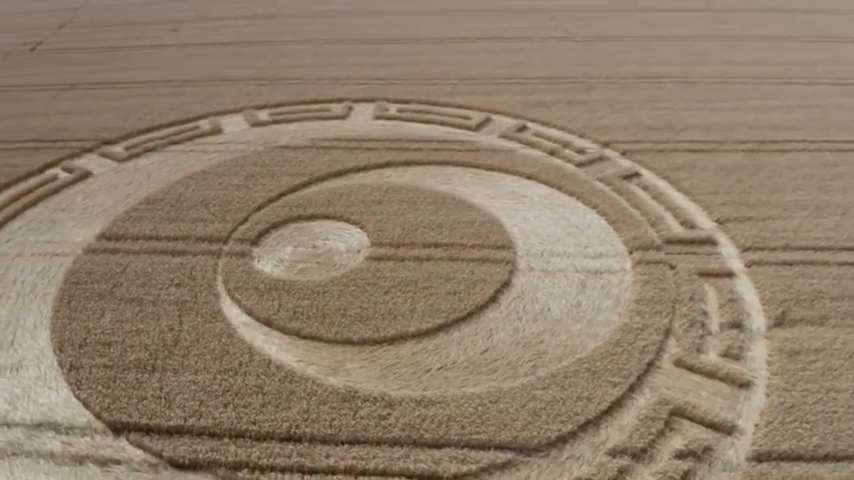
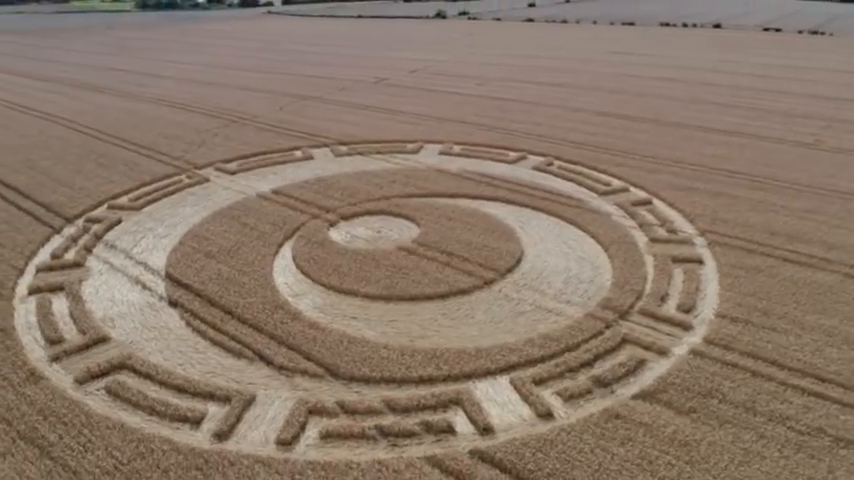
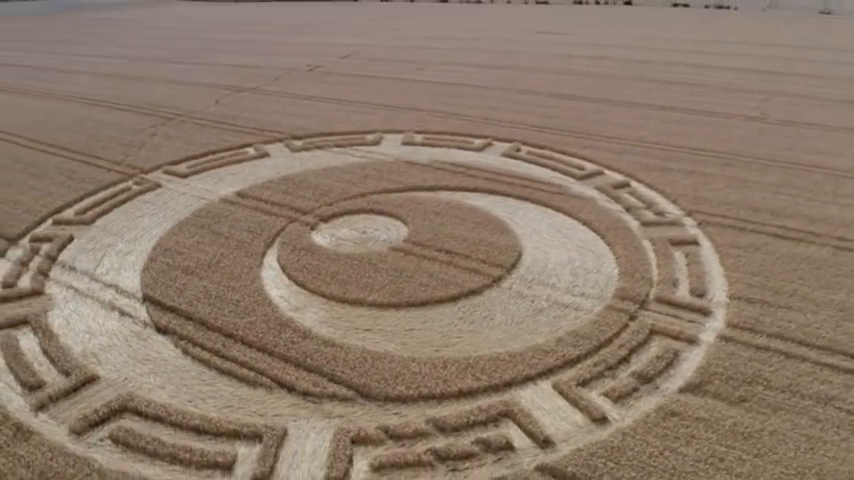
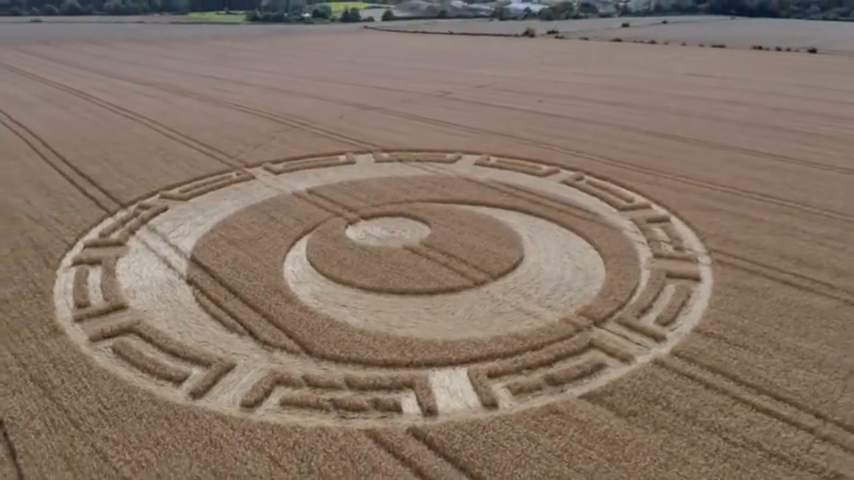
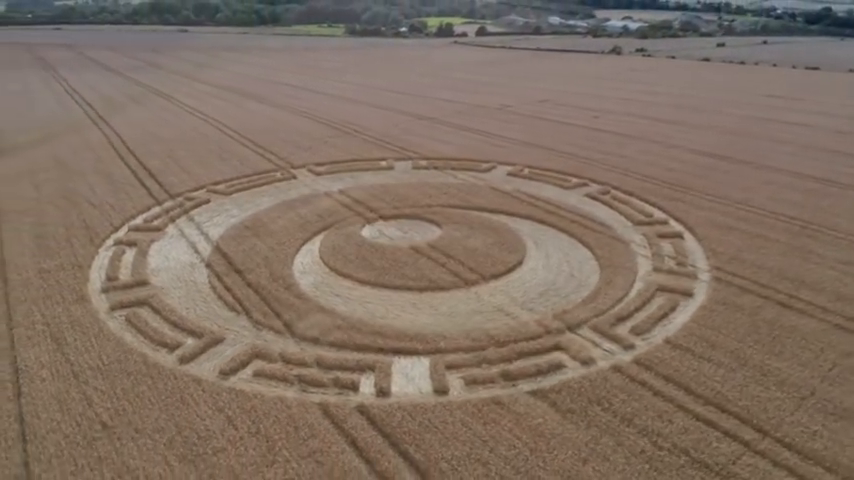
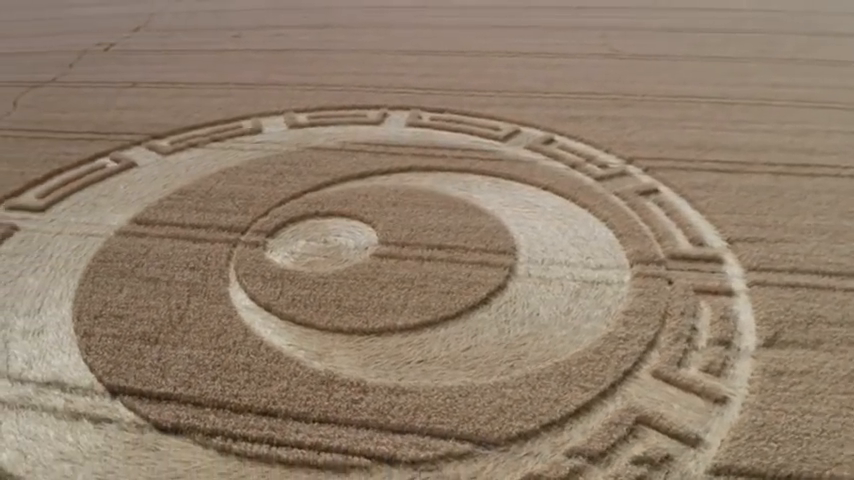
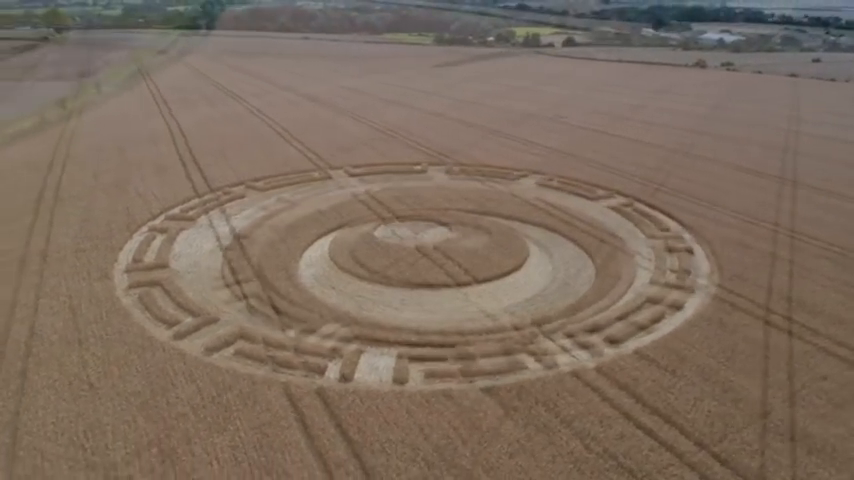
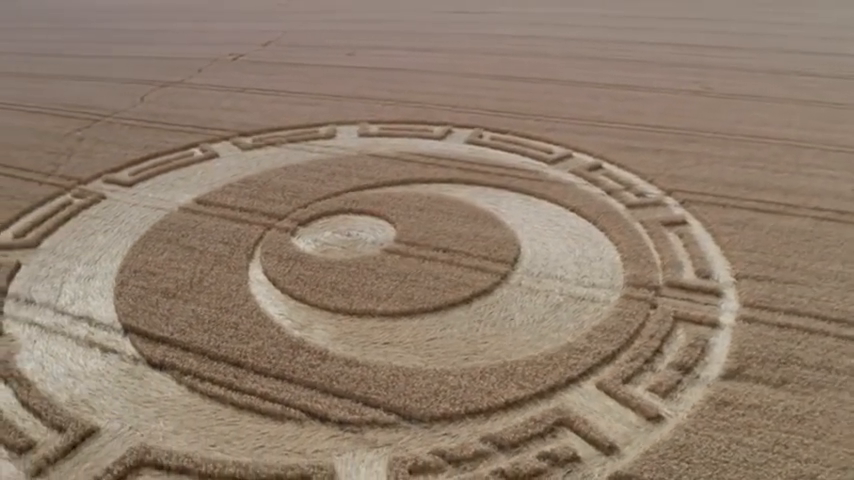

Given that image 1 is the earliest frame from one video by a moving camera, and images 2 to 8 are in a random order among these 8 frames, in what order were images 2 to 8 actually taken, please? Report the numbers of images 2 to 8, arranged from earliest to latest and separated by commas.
6, 8, 3, 2, 4, 5, 7
